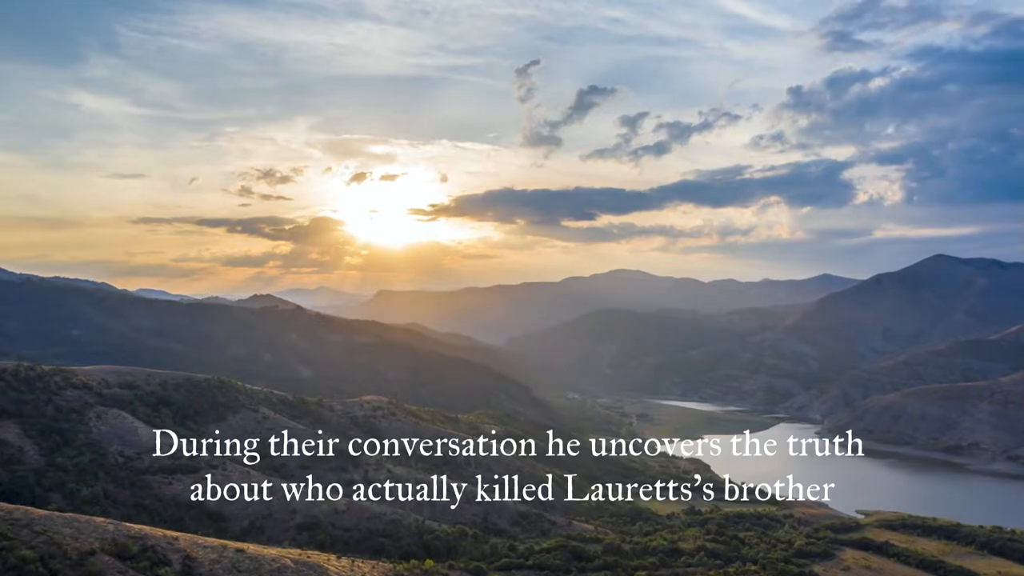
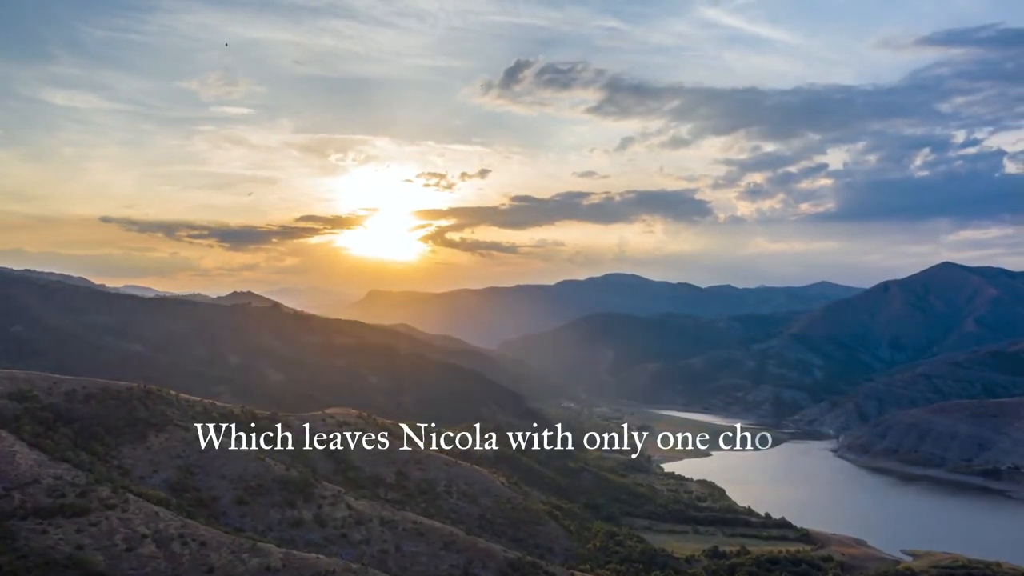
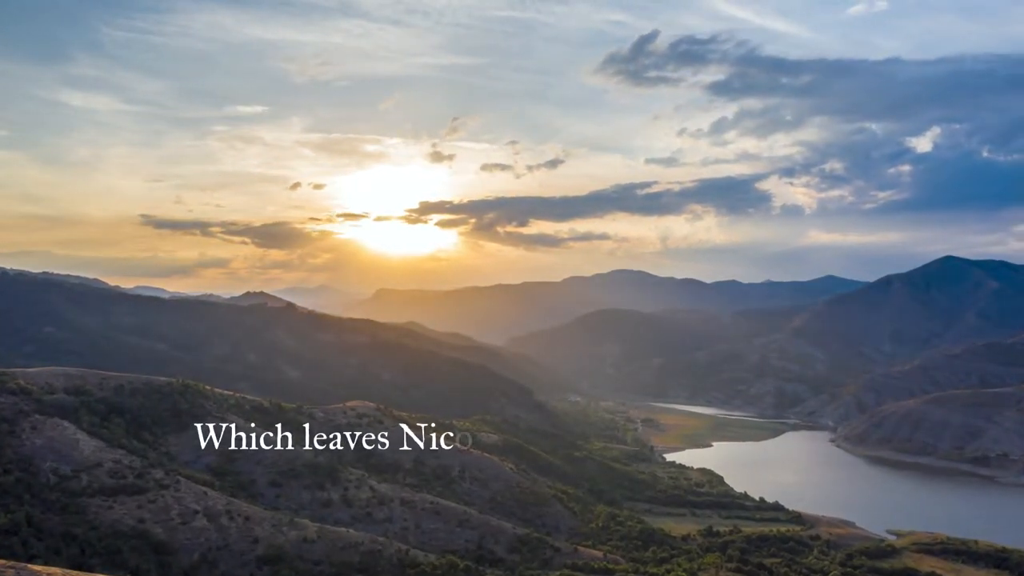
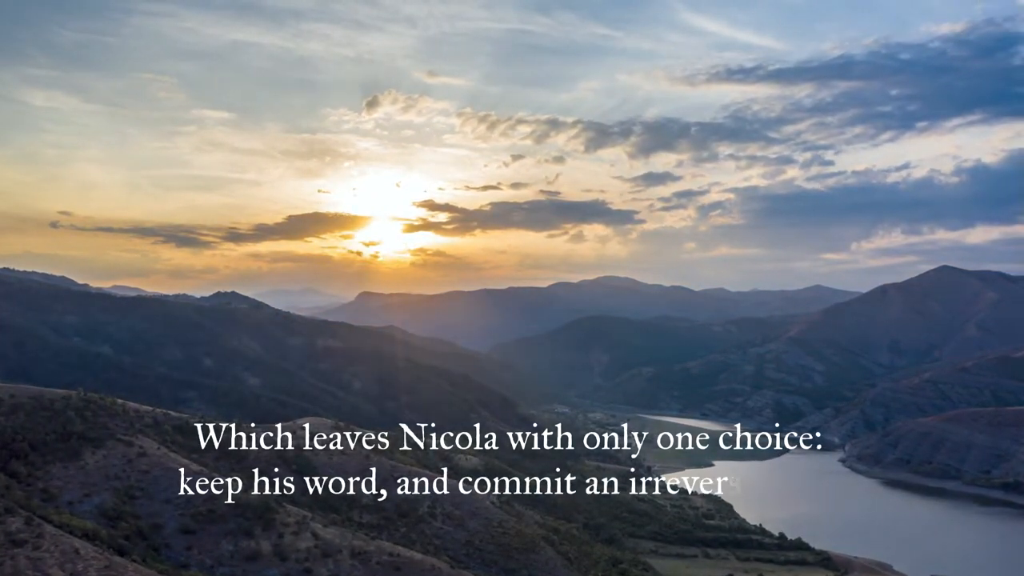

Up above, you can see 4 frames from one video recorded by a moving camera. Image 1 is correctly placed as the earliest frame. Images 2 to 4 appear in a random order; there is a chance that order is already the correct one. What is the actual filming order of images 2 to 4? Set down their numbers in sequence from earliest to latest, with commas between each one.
3, 2, 4
